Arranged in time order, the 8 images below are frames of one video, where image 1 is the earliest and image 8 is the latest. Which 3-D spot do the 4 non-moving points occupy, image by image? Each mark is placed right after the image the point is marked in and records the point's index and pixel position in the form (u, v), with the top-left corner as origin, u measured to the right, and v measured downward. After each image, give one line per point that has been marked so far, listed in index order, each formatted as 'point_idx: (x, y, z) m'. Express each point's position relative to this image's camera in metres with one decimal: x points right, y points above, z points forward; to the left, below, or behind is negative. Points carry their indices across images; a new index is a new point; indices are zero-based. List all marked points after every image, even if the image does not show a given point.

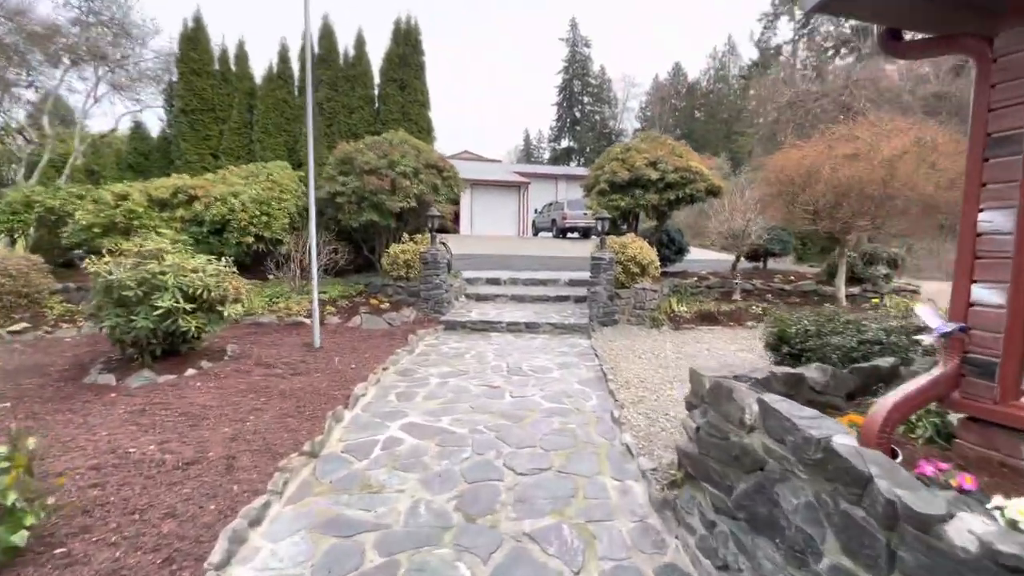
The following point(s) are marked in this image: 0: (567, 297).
0: (+1.0, -0.1, +8.9) m
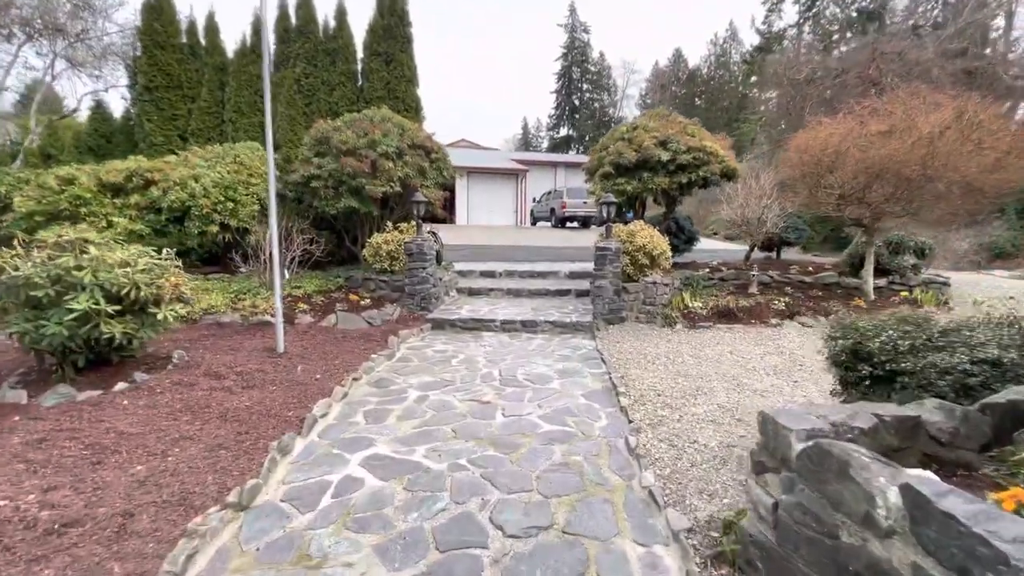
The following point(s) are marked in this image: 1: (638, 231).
0: (+0.9, 0.0, +8.1) m
1: (+1.7, +0.8, +6.8) m
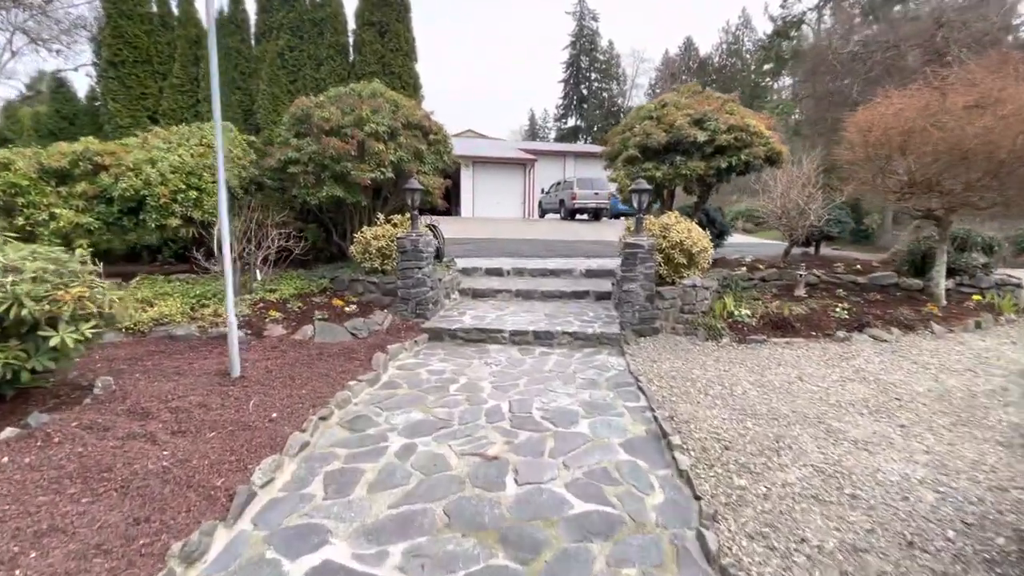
0: (+1.0, -0.1, +7.0) m
1: (+1.8, +0.7, +5.7) m
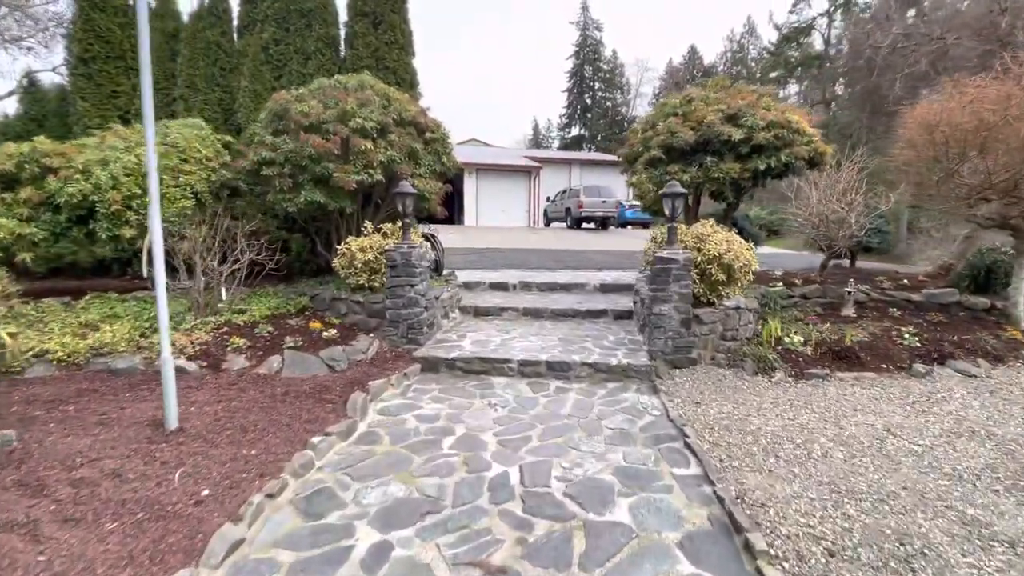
0: (+1.1, -0.3, +6.2) m
1: (+1.9, +0.5, +4.9) m
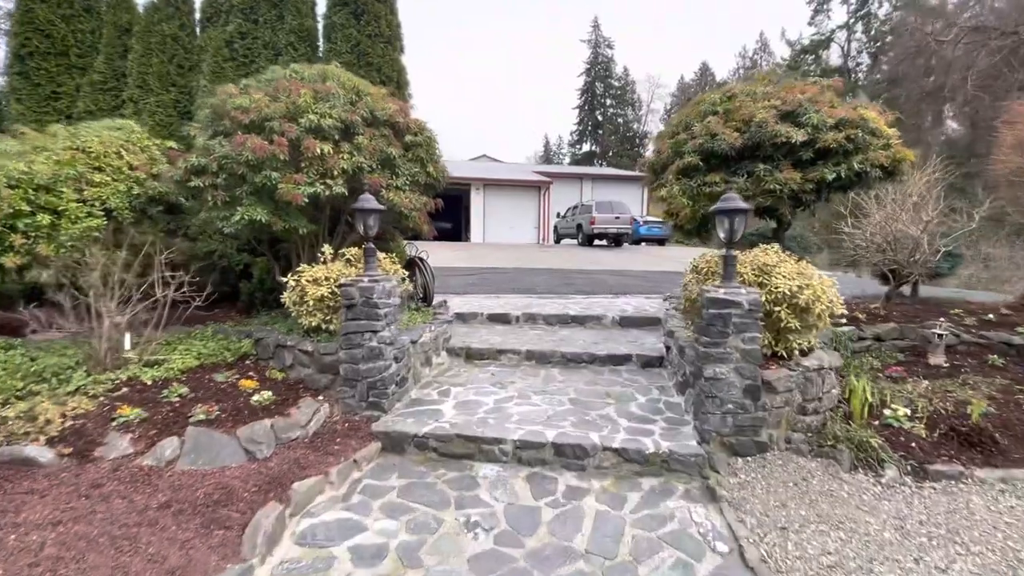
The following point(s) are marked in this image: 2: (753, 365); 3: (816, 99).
0: (+1.1, -0.7, +4.9) m
1: (+1.9, +0.2, +3.6) m
2: (+1.5, -0.5, +3.1) m
3: (+2.9, +1.8, +4.9) m
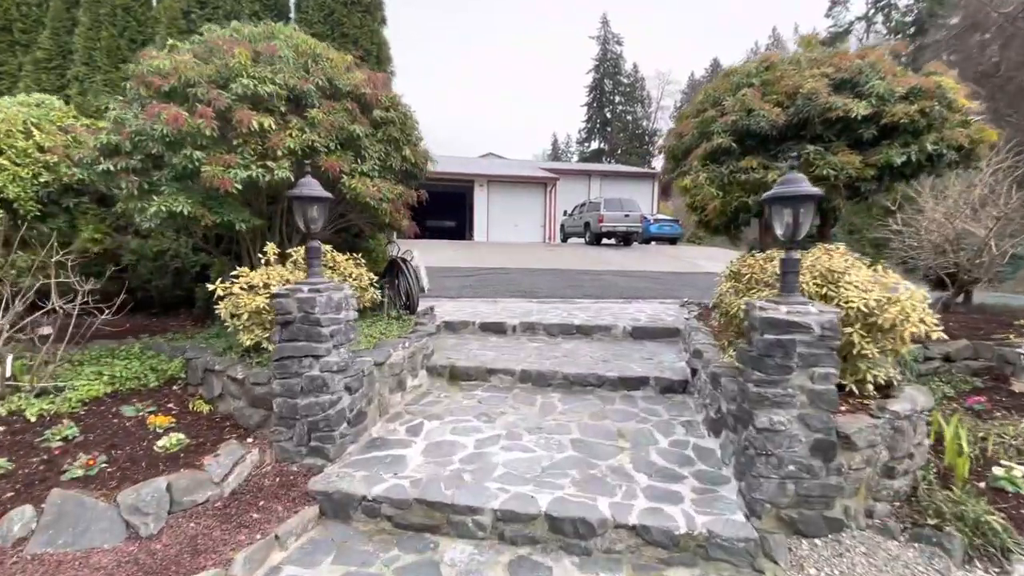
0: (+1.0, -0.7, +4.0) m
1: (+1.8, +0.1, +2.7) m
2: (+1.4, -0.5, +2.3) m
3: (+2.8, +1.7, +4.0) m
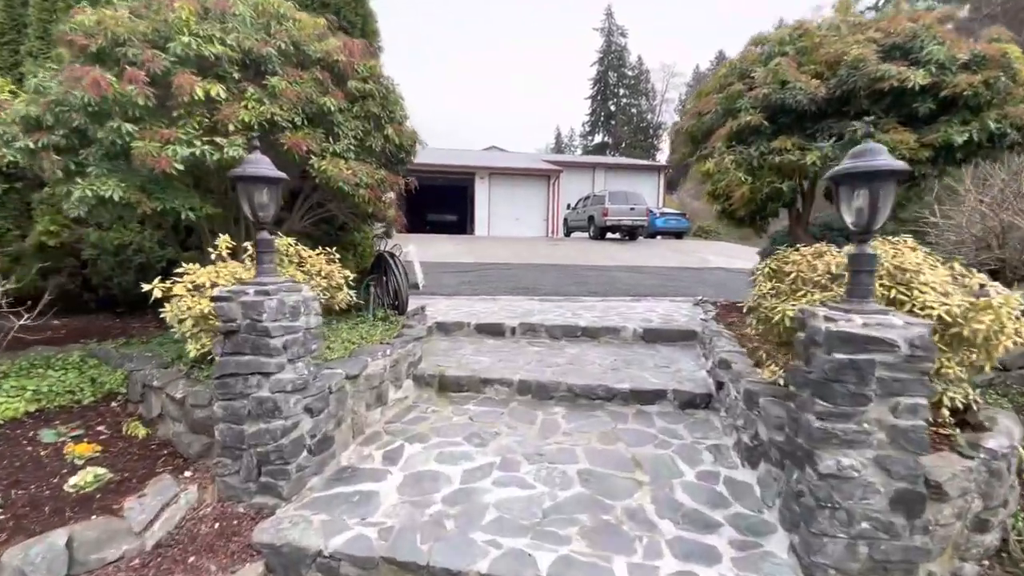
0: (+1.0, -0.7, +3.5) m
1: (+1.8, +0.1, +2.2) m
2: (+1.3, -0.6, +1.7) m
3: (+2.8, +1.7, +3.4) m
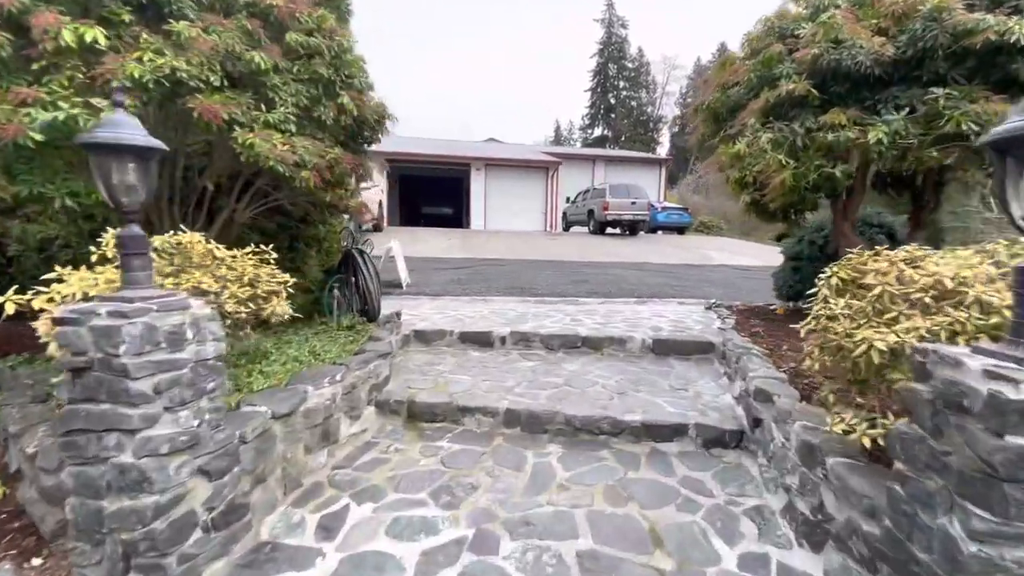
0: (+0.9, -0.8, +2.8) m
1: (+1.7, 0.0, +1.5) m
2: (+1.3, -0.6, +1.1) m
3: (+2.7, +1.7, +2.7) m
